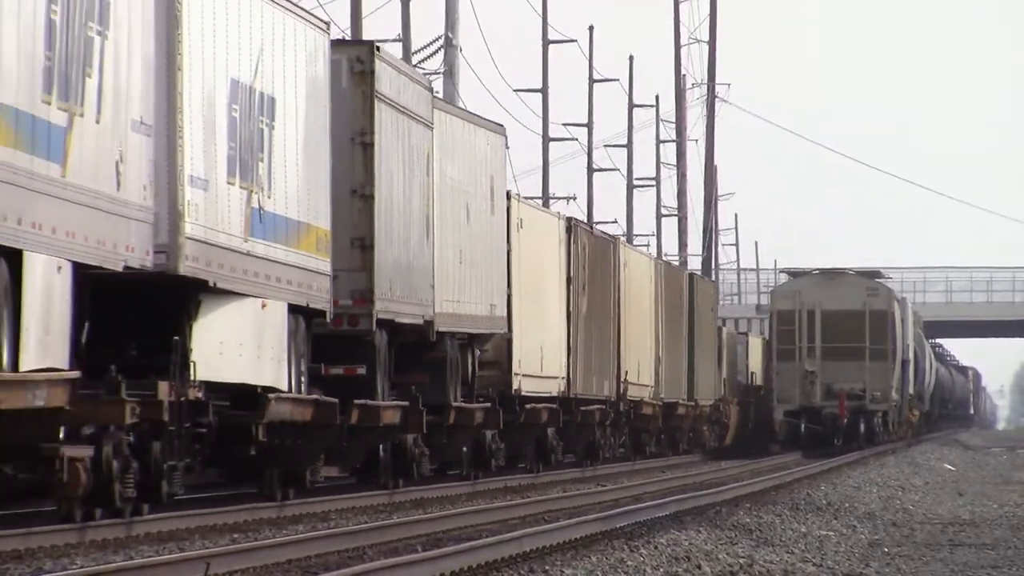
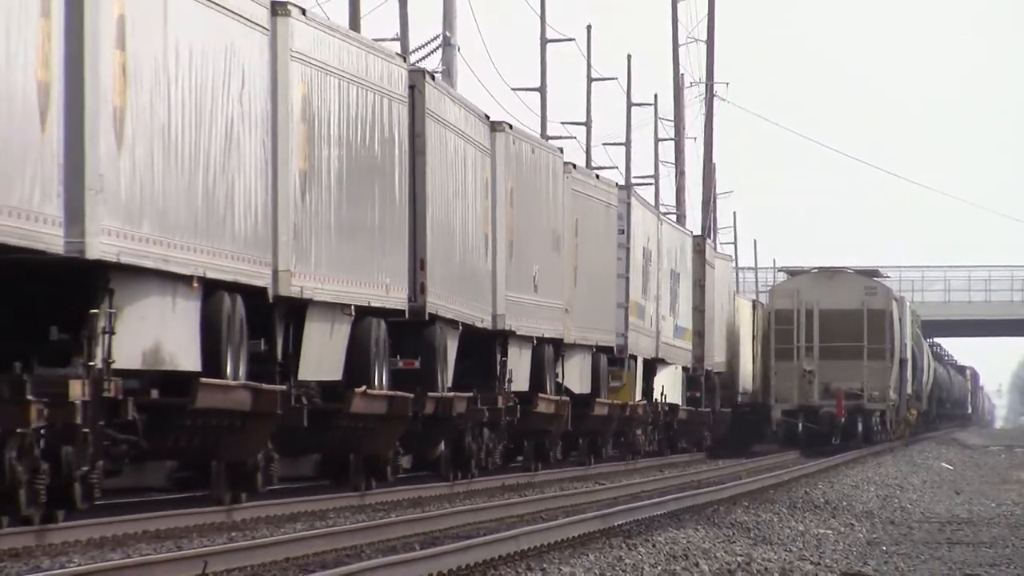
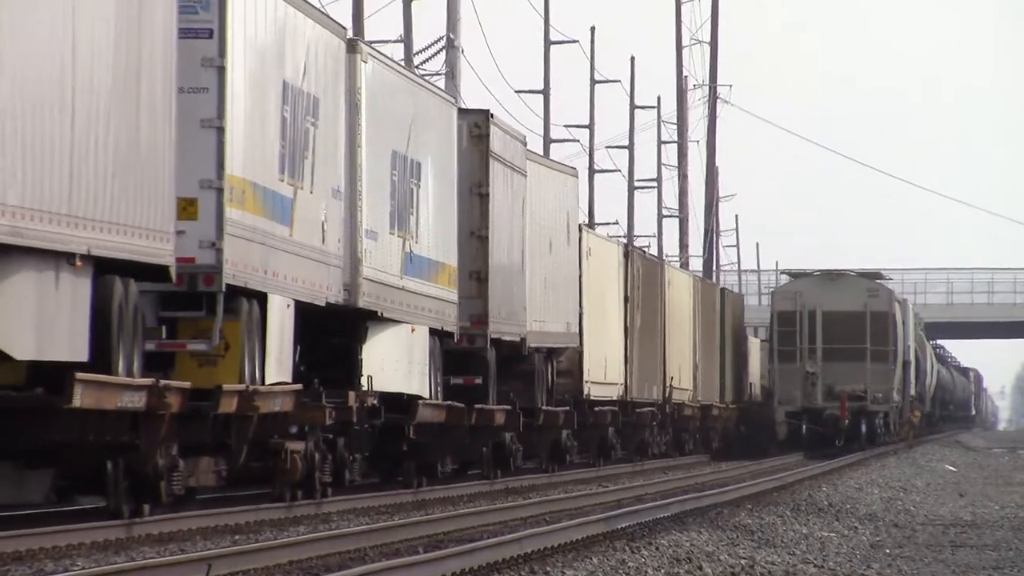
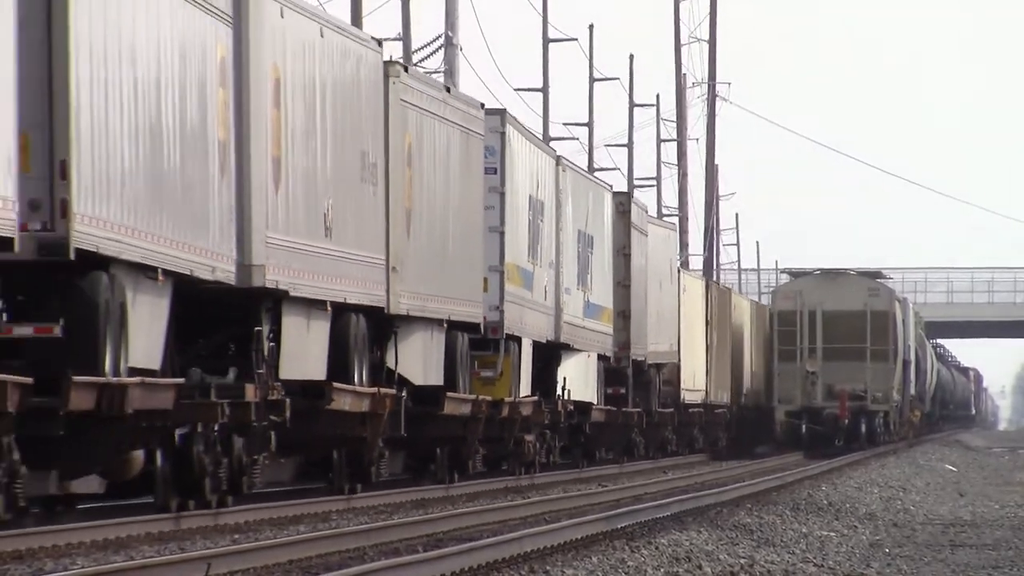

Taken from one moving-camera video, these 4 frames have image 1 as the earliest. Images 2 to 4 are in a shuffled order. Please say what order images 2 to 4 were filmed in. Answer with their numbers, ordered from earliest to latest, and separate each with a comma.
3, 4, 2
